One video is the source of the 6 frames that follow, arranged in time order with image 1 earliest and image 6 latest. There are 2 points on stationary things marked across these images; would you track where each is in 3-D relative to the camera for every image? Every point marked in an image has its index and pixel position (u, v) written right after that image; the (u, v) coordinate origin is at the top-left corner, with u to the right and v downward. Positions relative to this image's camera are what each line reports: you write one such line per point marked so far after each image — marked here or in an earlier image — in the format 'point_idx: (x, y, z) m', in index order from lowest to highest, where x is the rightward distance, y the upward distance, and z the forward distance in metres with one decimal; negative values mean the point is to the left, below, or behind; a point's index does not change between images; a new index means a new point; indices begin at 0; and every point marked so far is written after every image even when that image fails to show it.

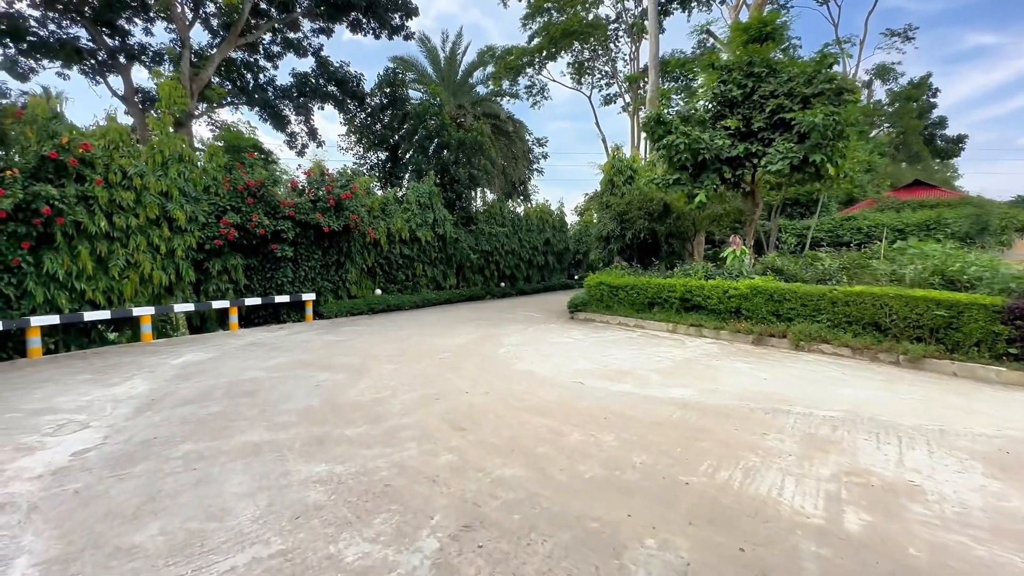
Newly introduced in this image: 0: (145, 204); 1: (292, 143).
0: (-6.1, +1.4, +7.8) m
1: (-7.0, +4.6, +14.8) m
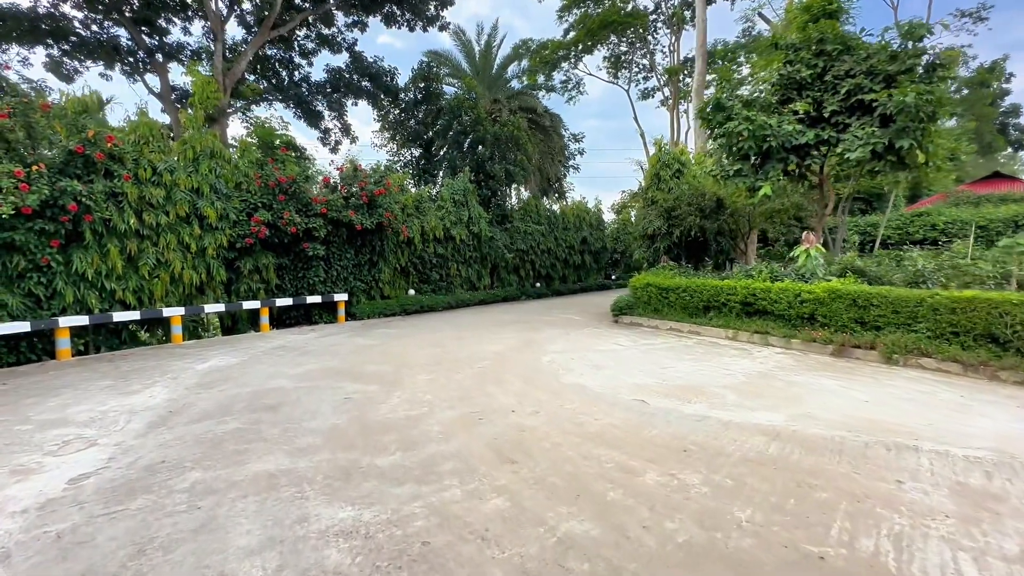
0: (-5.4, +1.4, +7.5) m
1: (-5.8, +4.6, +14.6) m
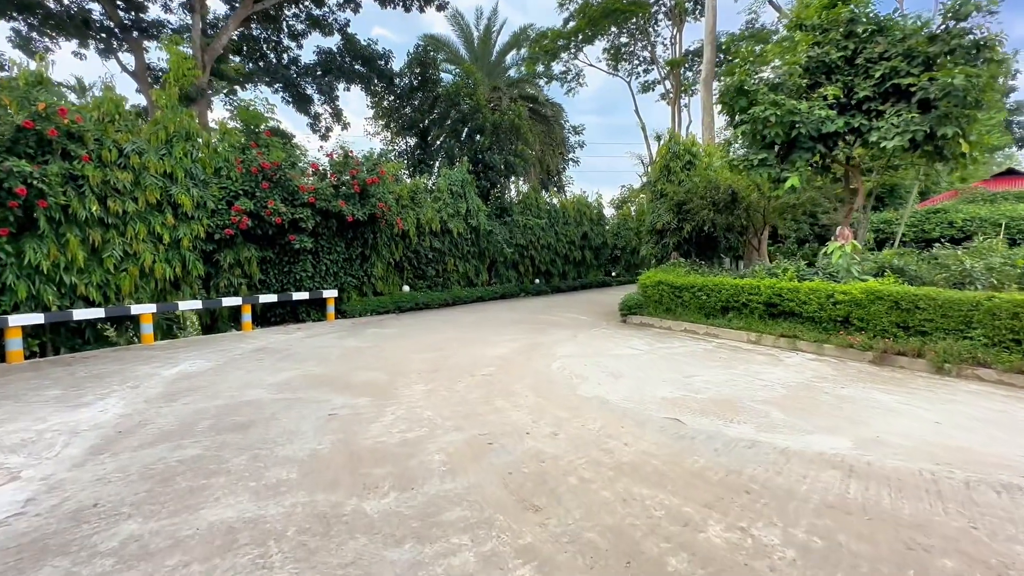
0: (-5.3, +1.5, +6.8) m
1: (-5.8, +4.8, +13.9) m
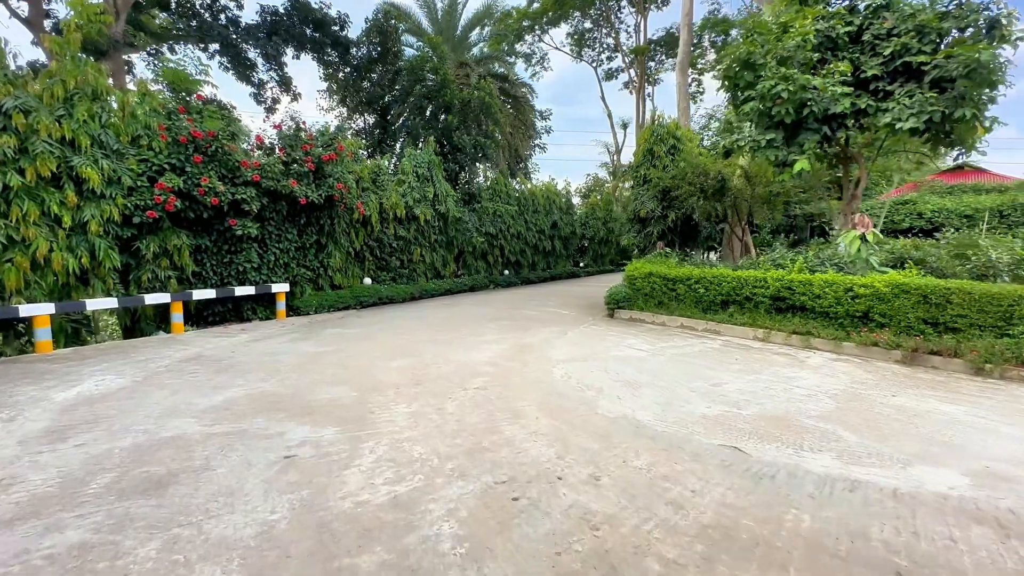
0: (-5.5, +1.5, +5.4) m
1: (-6.6, +5.0, +12.3) m
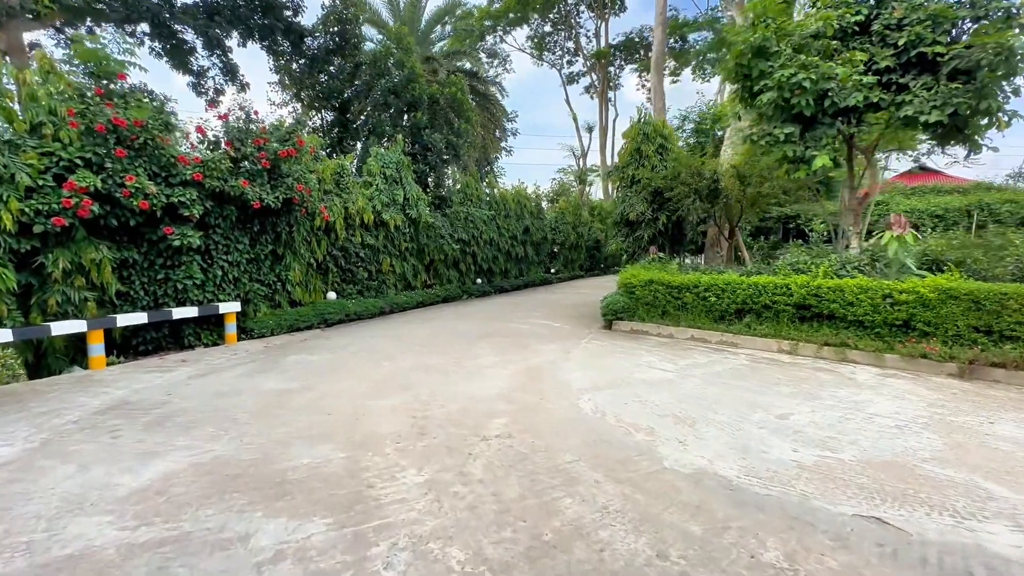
0: (-5.4, +1.2, +4.0) m
1: (-7.2, +4.6, +10.8) m
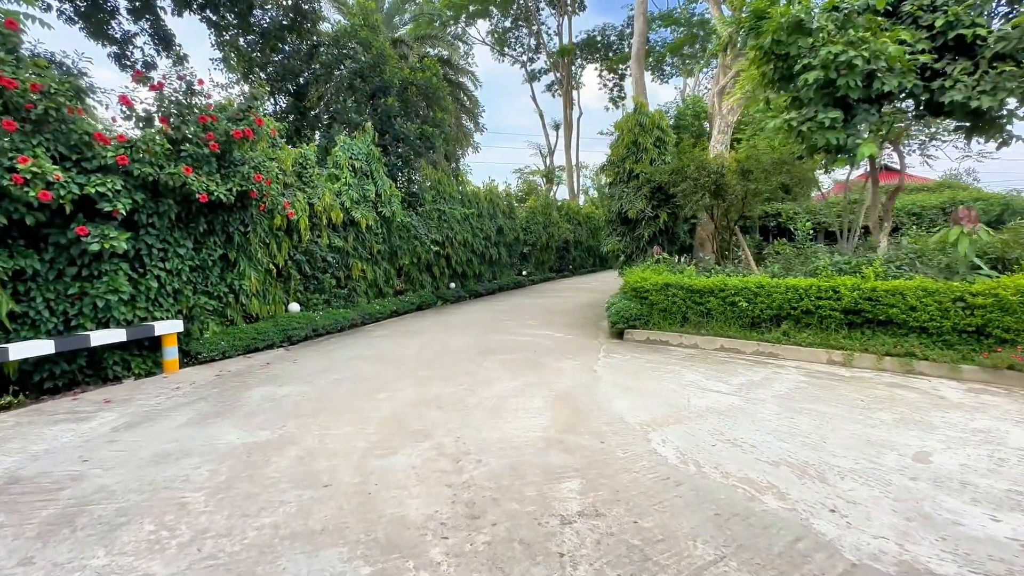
0: (-5.0, +1.0, +2.6) m
1: (-7.6, +4.3, +9.1) m
